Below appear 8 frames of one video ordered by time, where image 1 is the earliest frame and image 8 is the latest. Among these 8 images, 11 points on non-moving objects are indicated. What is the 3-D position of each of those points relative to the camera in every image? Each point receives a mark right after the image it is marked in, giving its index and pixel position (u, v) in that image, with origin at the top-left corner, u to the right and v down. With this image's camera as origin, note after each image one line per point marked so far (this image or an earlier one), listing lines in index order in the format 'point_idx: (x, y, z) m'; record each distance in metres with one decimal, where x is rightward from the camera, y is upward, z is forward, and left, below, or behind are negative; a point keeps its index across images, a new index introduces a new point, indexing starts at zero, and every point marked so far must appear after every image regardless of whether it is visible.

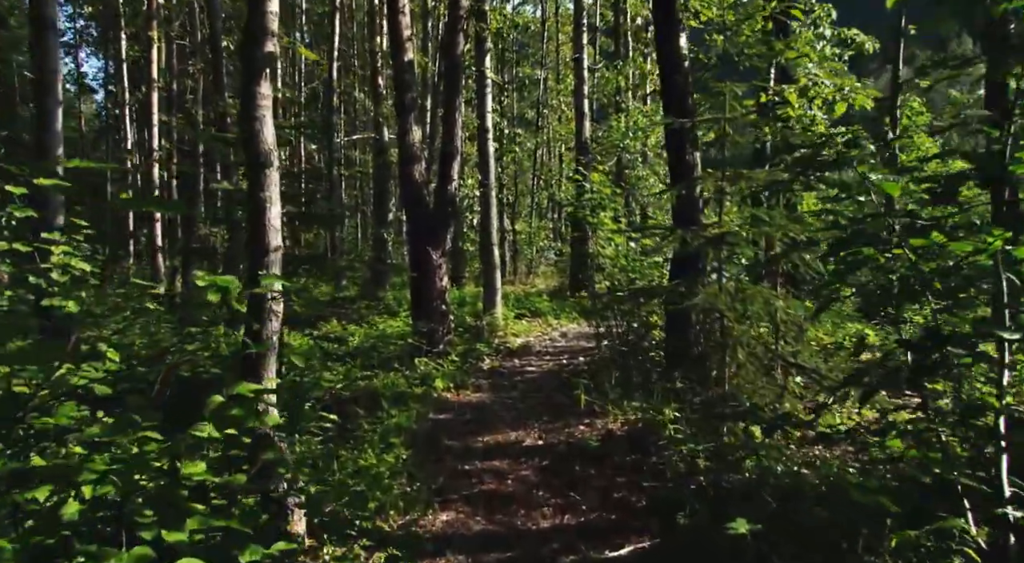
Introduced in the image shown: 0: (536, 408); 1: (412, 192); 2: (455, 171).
0: (+0.3, -1.3, +10.9) m
1: (-1.3, +1.2, +14.1) m
2: (-0.8, +1.5, +14.0) m
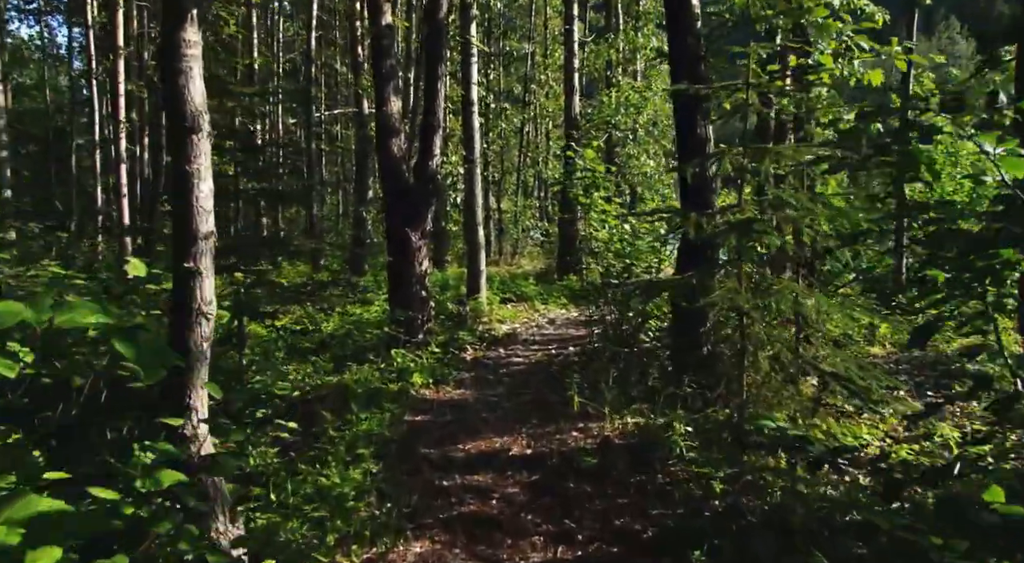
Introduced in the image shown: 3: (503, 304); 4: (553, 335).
0: (+0.1, -1.2, +9.9) m
1: (-1.5, +1.4, +13.0) m
2: (-0.9, +1.7, +12.9) m
3: (-0.2, -0.4, +18.9) m
4: (+0.7, -0.8, +16.0) m
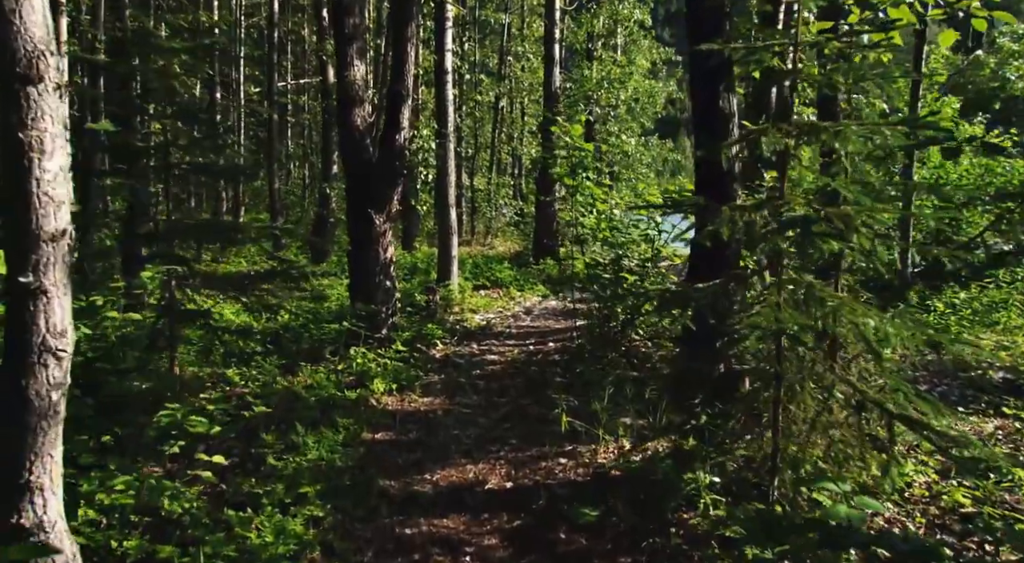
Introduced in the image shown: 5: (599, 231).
0: (-0.1, -1.2, +8.6) m
1: (-1.8, +1.5, +11.5) m
2: (-1.2, +1.8, +11.5) m
3: (-0.6, -0.1, +17.6) m
4: (+0.3, -0.6, +14.6) m
5: (+1.1, +0.6, +12.2) m
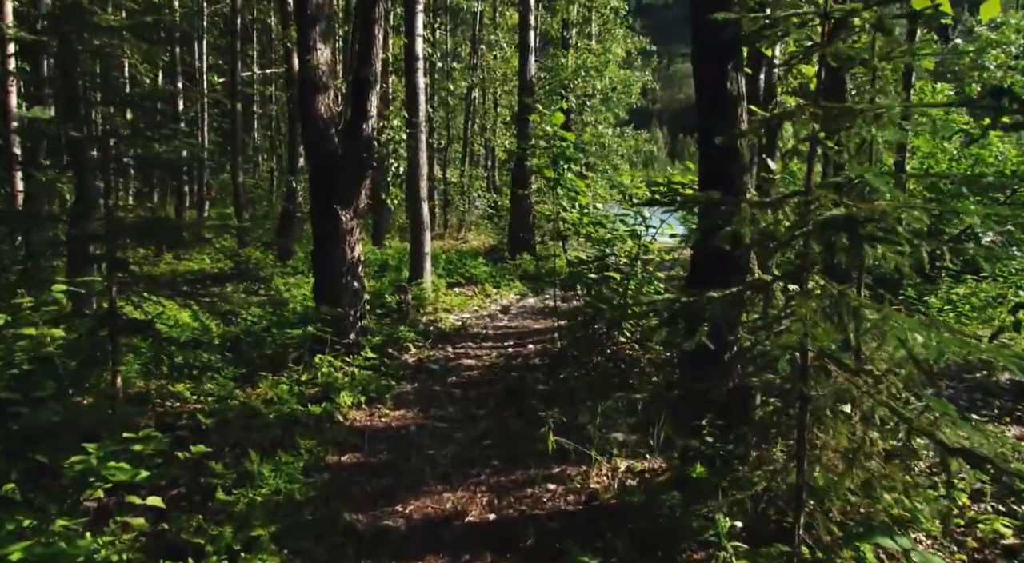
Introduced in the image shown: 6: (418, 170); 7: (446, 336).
0: (-0.2, -1.2, +7.8) m
1: (-2.0, +1.5, +10.7) m
2: (-1.4, +1.8, +10.7) m
3: (-1.0, -0.1, +16.8) m
4: (0.0, -0.6, +13.9) m
5: (+0.8, +0.6, +11.4) m
6: (-1.4, +1.7, +15.1) m
7: (-0.8, -0.7, +12.8) m
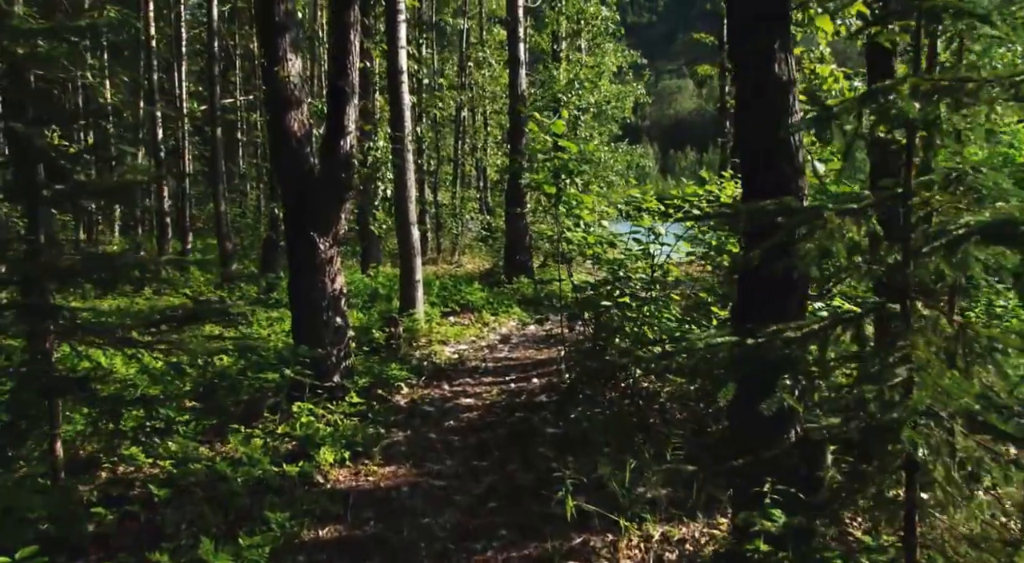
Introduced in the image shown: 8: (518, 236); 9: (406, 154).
0: (-0.2, -1.4, +6.7) m
1: (-2.0, +1.2, +9.6) m
2: (-1.5, +1.5, +9.6) m
3: (-1.0, -0.5, +15.6) m
4: (0.0, -0.9, +12.7) m
5: (+0.8, +0.3, +10.3) m
6: (-1.4, +1.2, +14.0) m
7: (-0.8, -1.0, +11.7) m
8: (+0.1, +0.8, +19.3) m
9: (-1.4, +1.7, +14.0) m
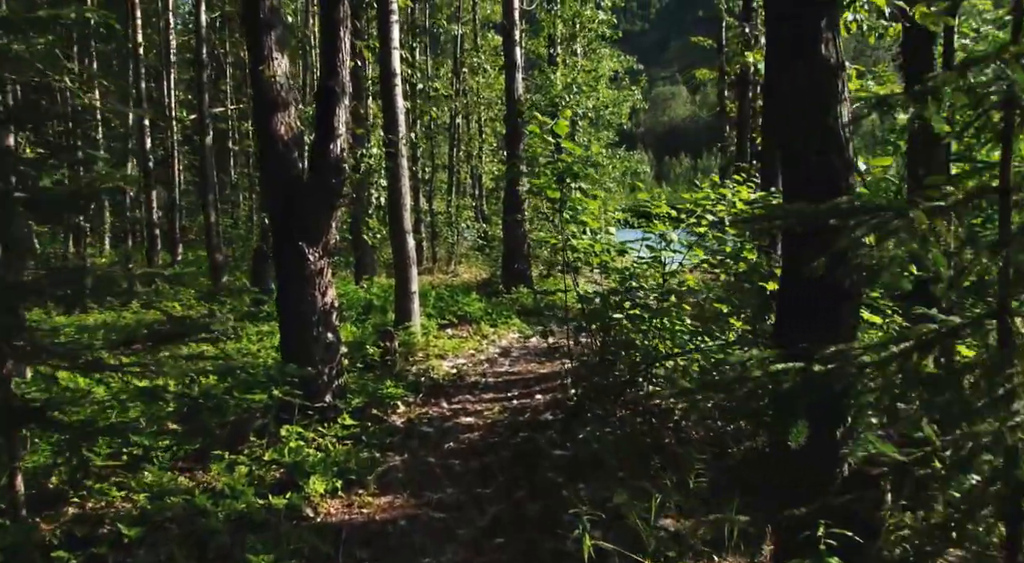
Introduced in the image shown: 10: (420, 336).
0: (-0.1, -1.5, +6.1) m
1: (-2.0, +1.1, +9.0) m
2: (-1.5, +1.4, +9.0) m
3: (-1.0, -0.7, +15.0) m
4: (0.0, -1.1, +12.1) m
5: (+0.8, +0.2, +9.7) m
6: (-1.4, +1.1, +13.4) m
7: (-0.8, -1.1, +11.1) m
8: (+0.1, +0.7, +18.7) m
9: (-1.4, +1.6, +13.4) m
10: (-1.2, -0.7, +13.5) m
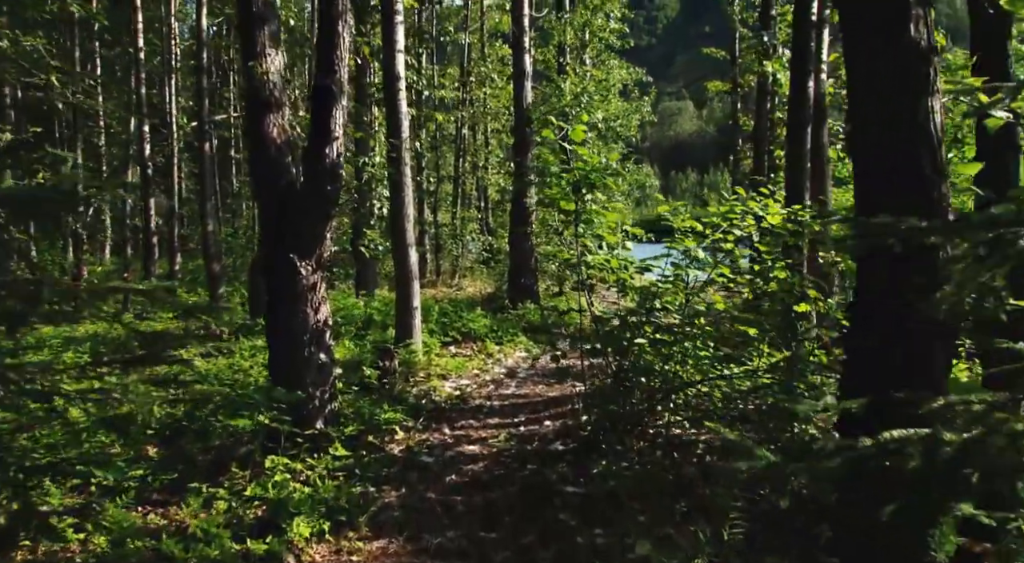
0: (-0.1, -1.6, +5.3) m
1: (-1.9, +0.9, +8.3) m
2: (-1.4, +1.3, +8.3) m
3: (-0.9, -0.9, +14.3) m
4: (+0.1, -1.3, +11.4) m
5: (+0.9, +0.1, +9.0) m
6: (-1.3, +0.9, +12.7) m
7: (-0.7, -1.3, +10.3) m
8: (+0.2, +0.4, +18.0) m
9: (-1.3, +1.4, +12.7) m
10: (-1.1, -0.9, +12.7) m
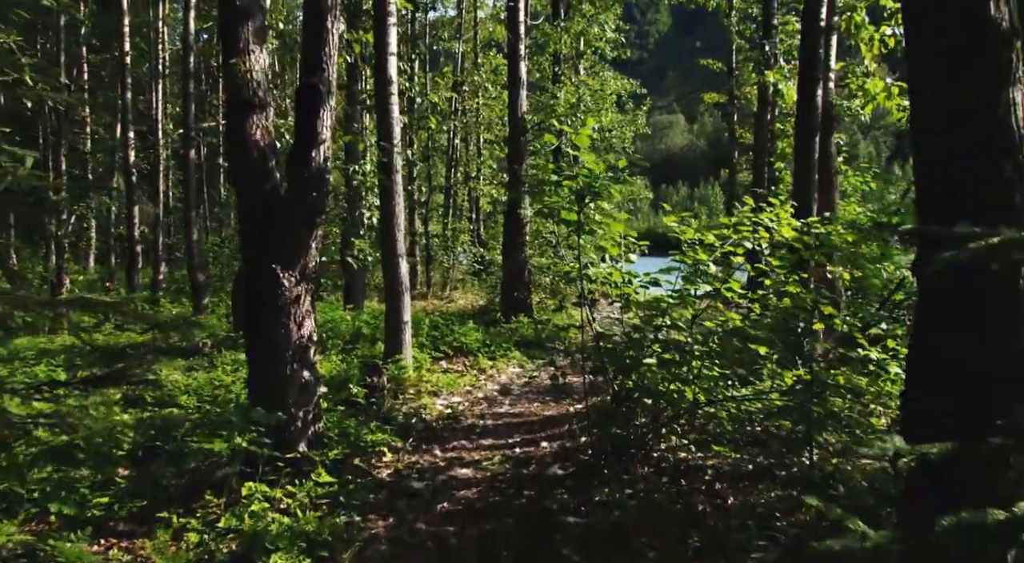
0: (-0.1, -1.7, +4.8) m
1: (-2.0, +0.9, +7.8) m
2: (-1.4, +1.2, +7.8) m
3: (-1.0, -1.1, +13.8) m
4: (0.0, -1.4, +10.8) m
5: (+0.9, 0.0, +8.5) m
6: (-1.4, +0.8, +12.2) m
7: (-0.7, -1.4, +9.8) m
8: (+0.1, +0.2, +17.4) m
9: (-1.4, +1.2, +12.2) m
10: (-1.2, -1.0, +12.2) m
